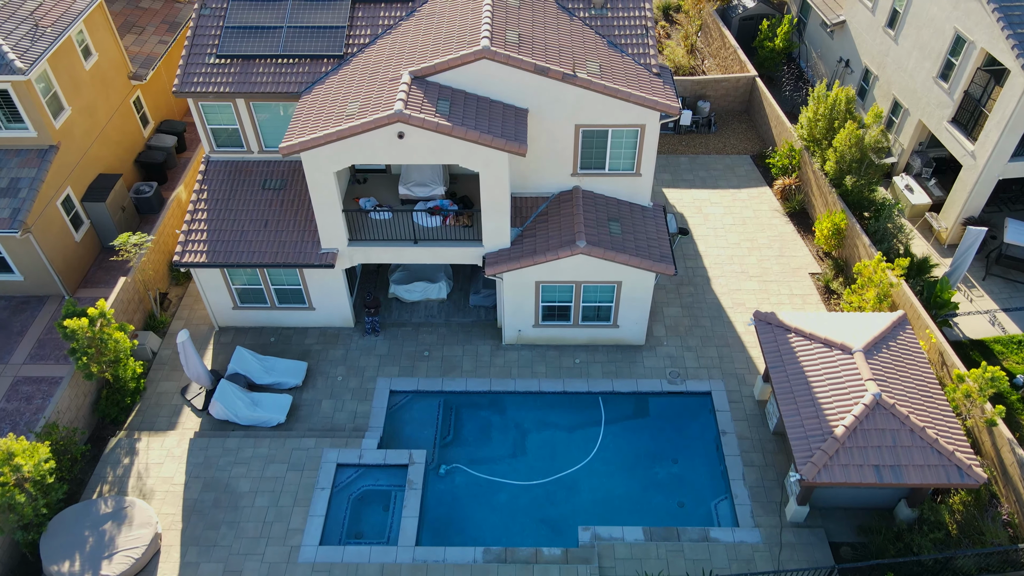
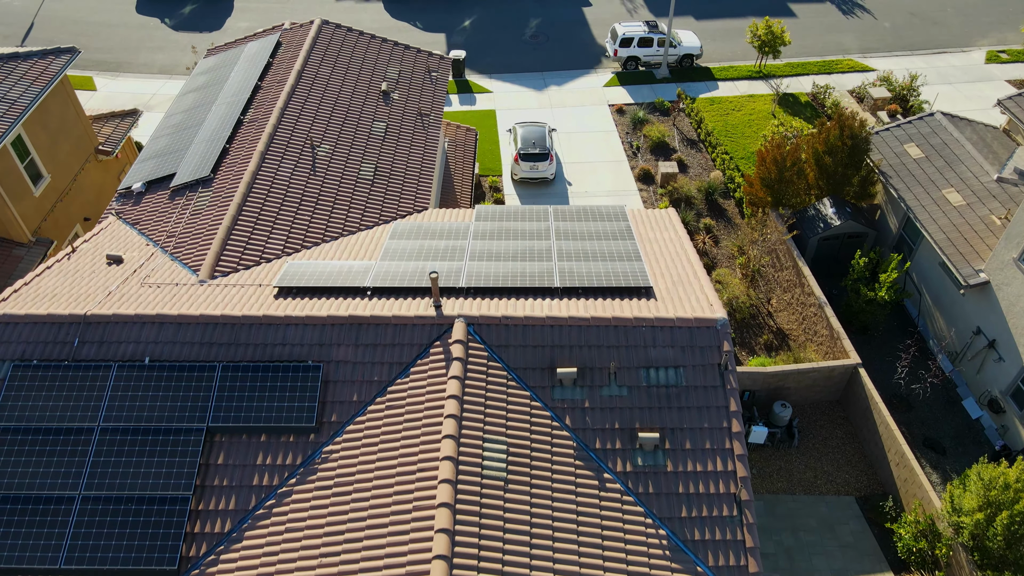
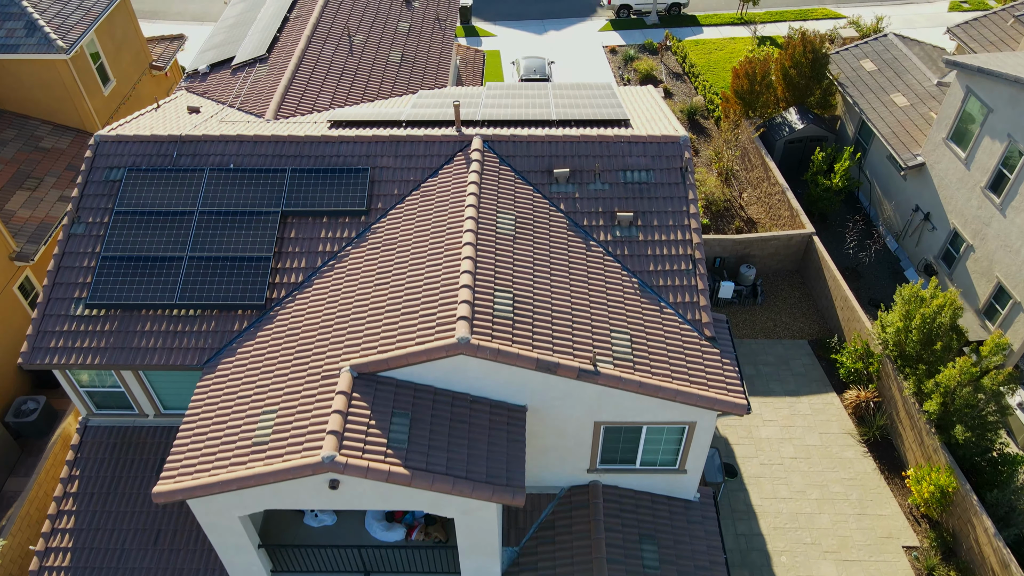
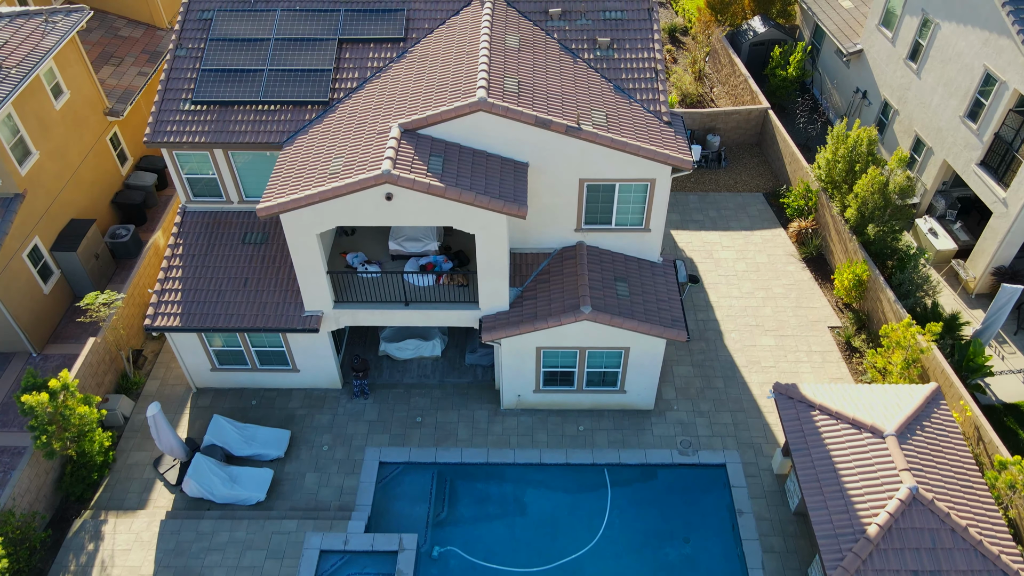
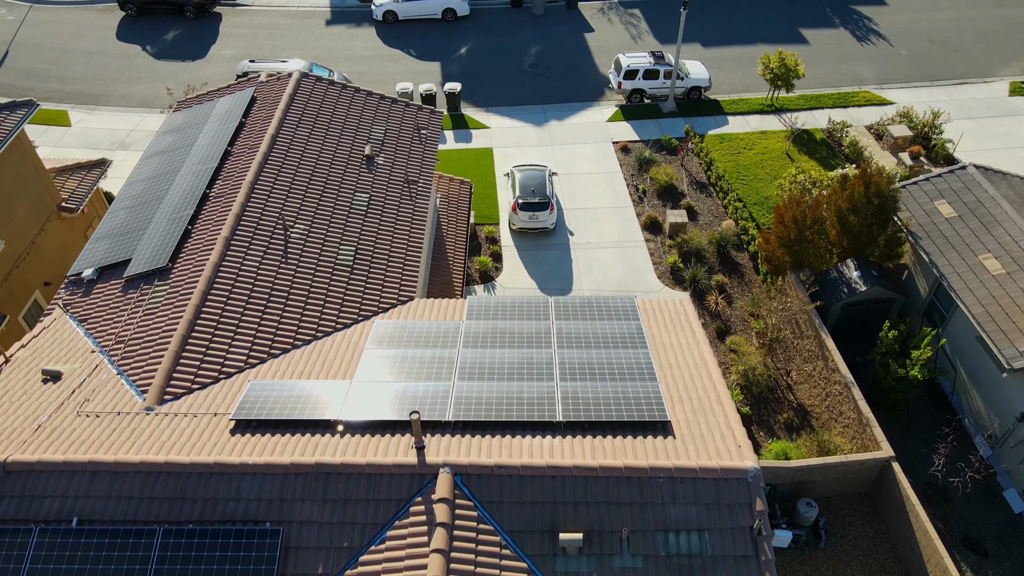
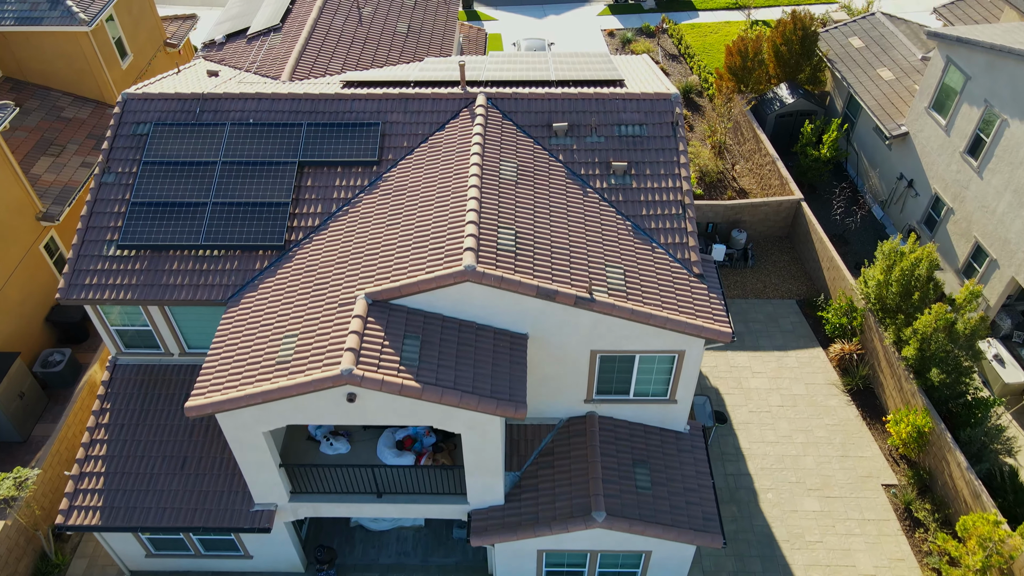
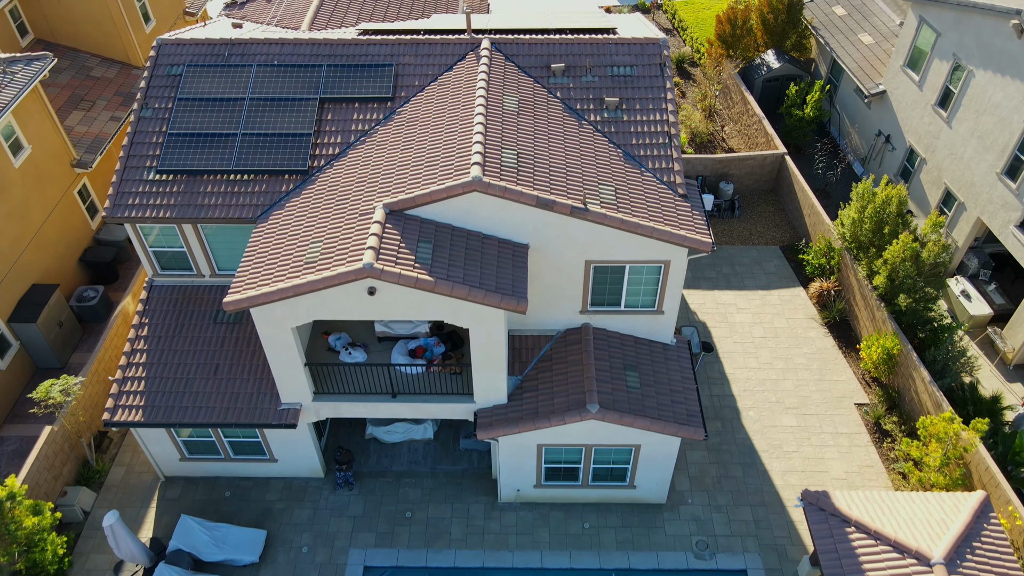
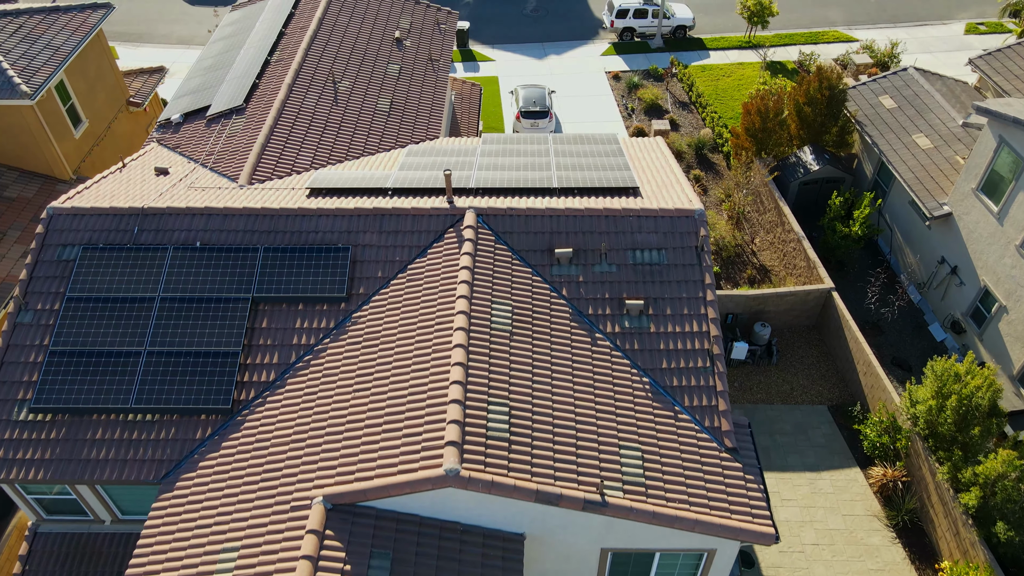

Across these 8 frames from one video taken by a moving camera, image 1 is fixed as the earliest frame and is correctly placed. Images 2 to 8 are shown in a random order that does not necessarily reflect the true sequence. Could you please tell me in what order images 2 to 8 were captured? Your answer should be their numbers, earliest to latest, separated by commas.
4, 7, 6, 3, 8, 2, 5
